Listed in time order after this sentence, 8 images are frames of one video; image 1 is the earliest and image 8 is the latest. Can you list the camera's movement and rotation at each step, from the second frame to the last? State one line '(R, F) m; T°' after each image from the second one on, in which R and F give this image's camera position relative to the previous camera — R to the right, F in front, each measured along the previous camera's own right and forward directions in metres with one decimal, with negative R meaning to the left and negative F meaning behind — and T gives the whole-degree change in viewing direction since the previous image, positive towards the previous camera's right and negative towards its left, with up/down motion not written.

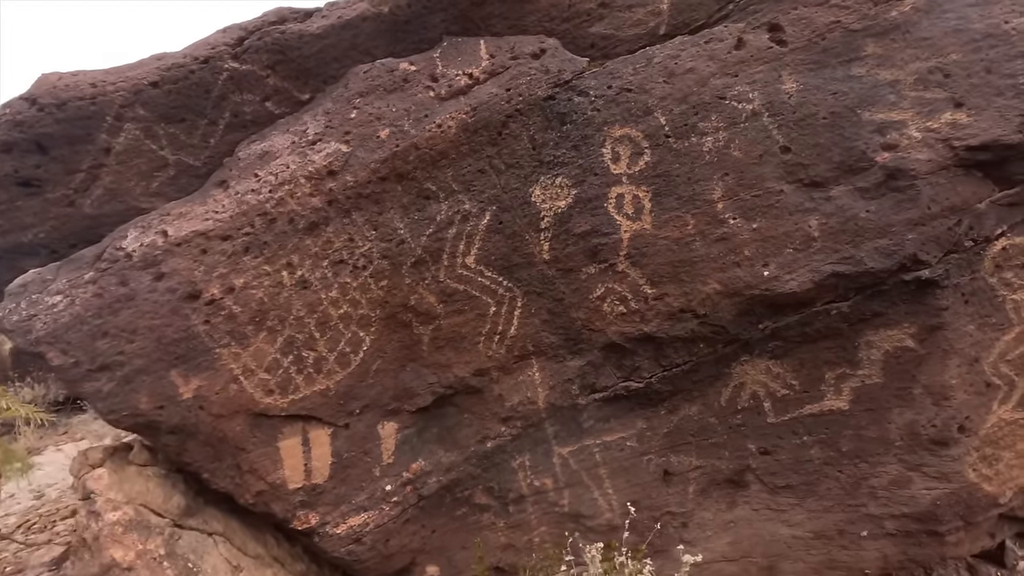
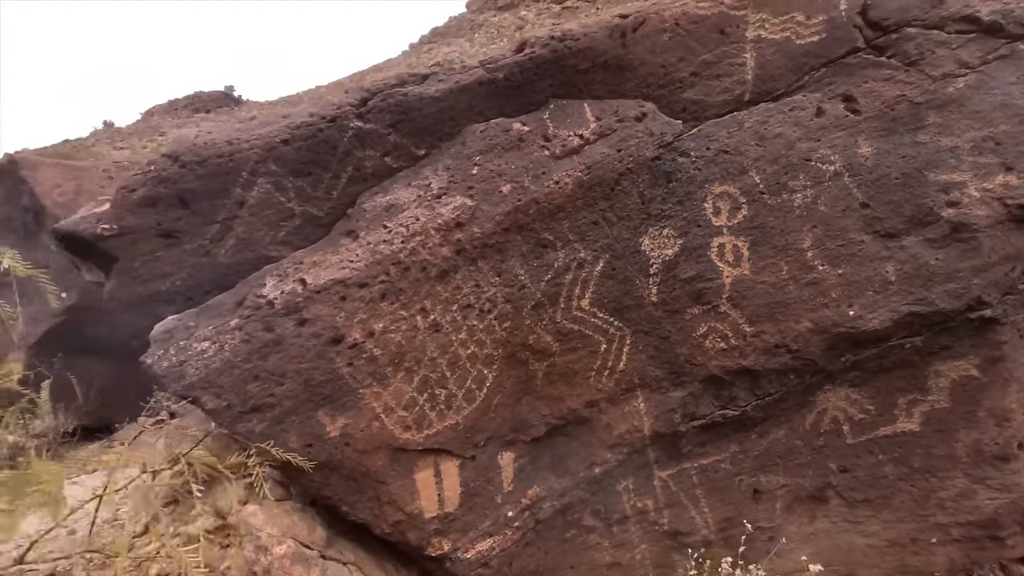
(-0.5, -0.2) m; +4°
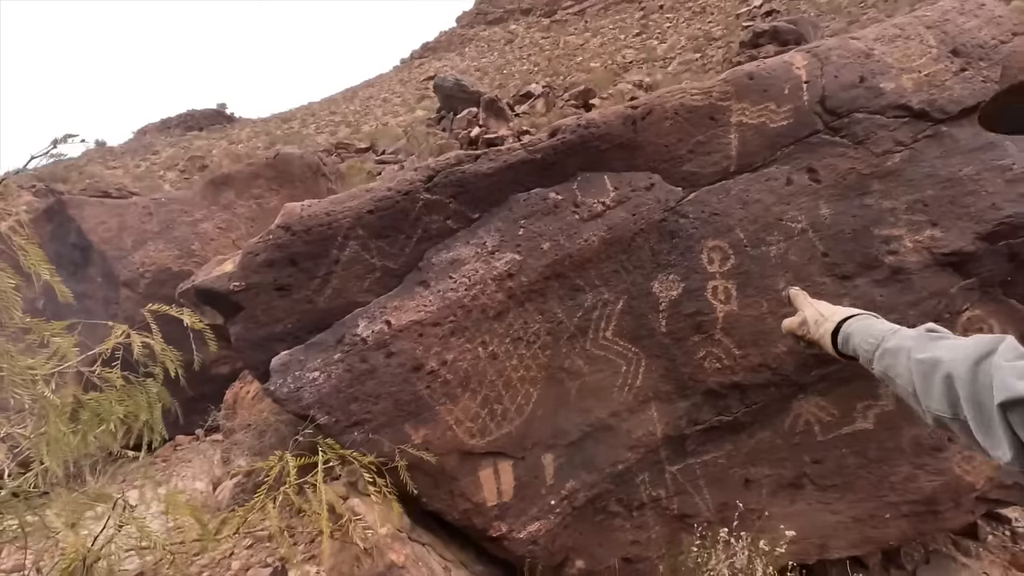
(-0.2, -0.5) m; 0°
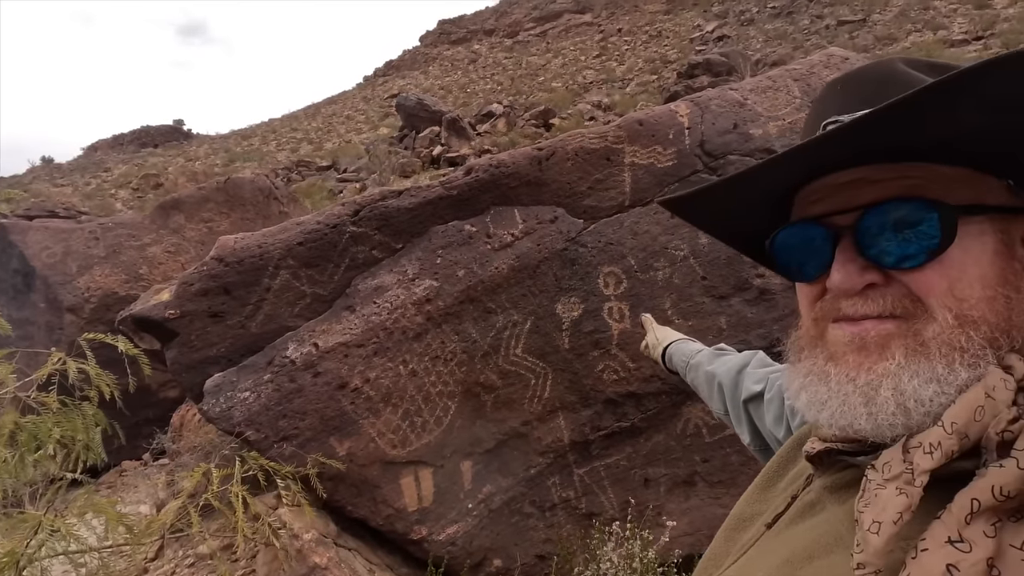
(+0.2, -0.3) m; +3°
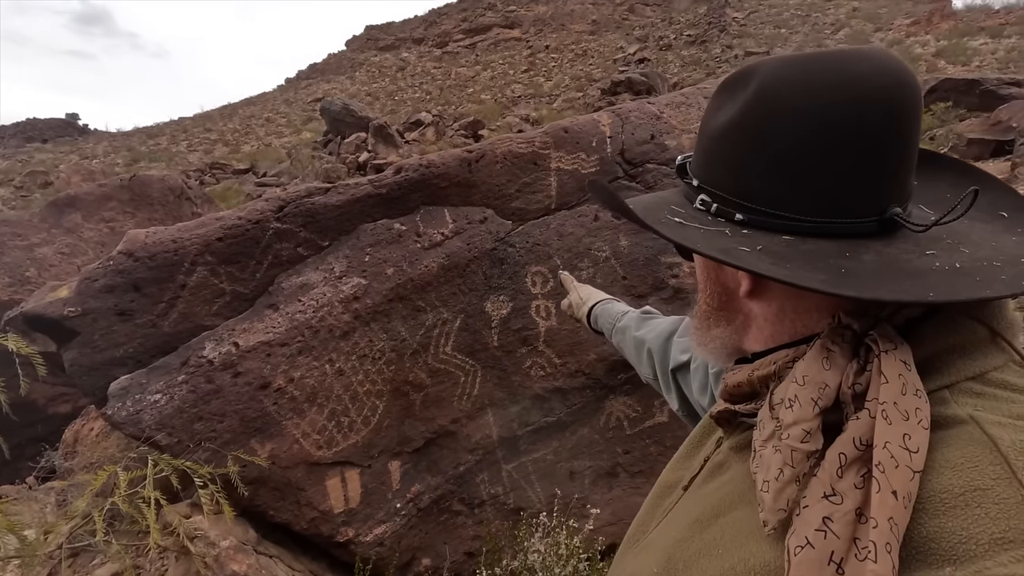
(-0.1, 0.0) m; +8°
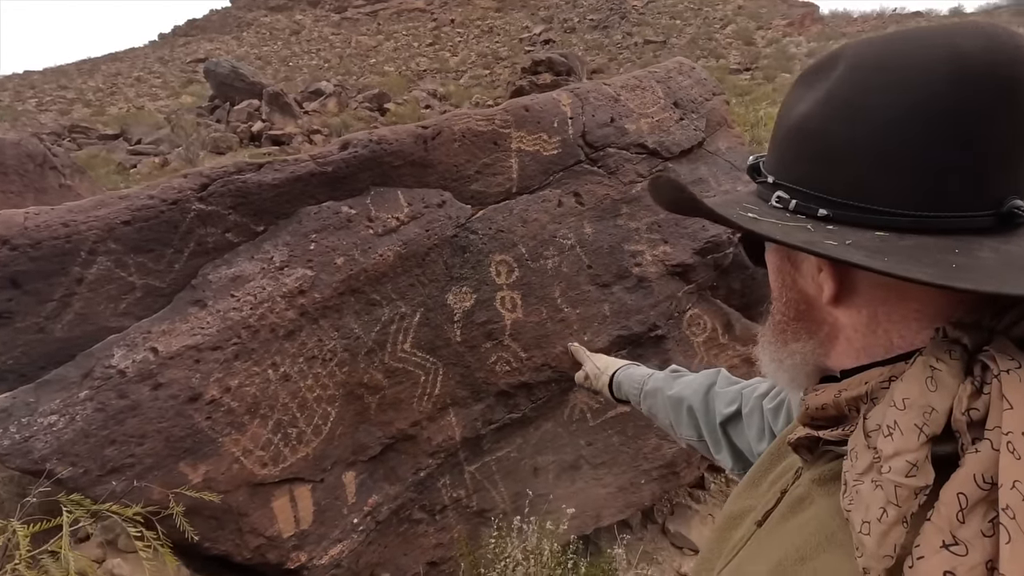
(-0.5, +0.3) m; +14°
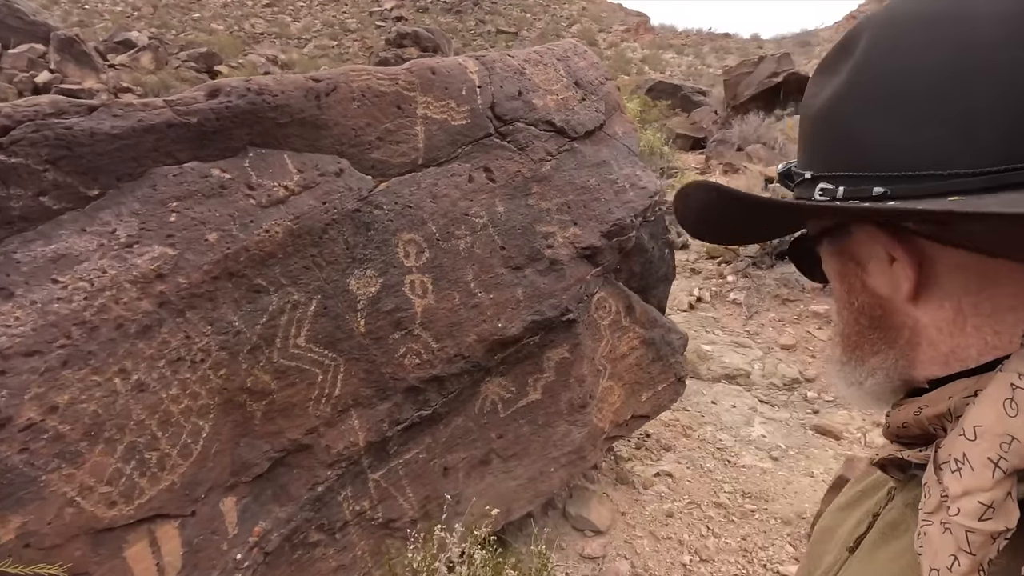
(-0.4, +0.3) m; +18°
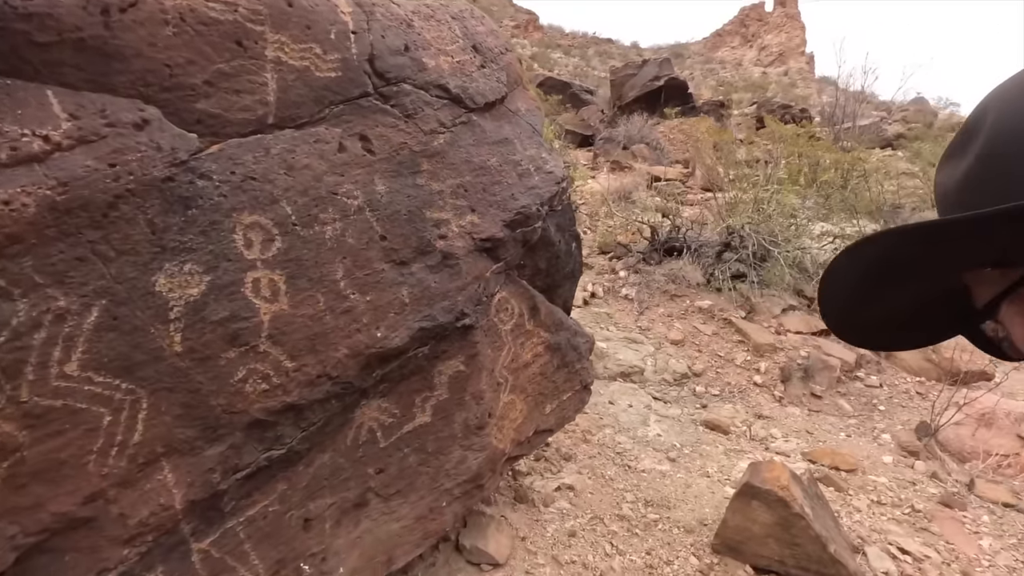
(0.0, +0.5) m; +9°
